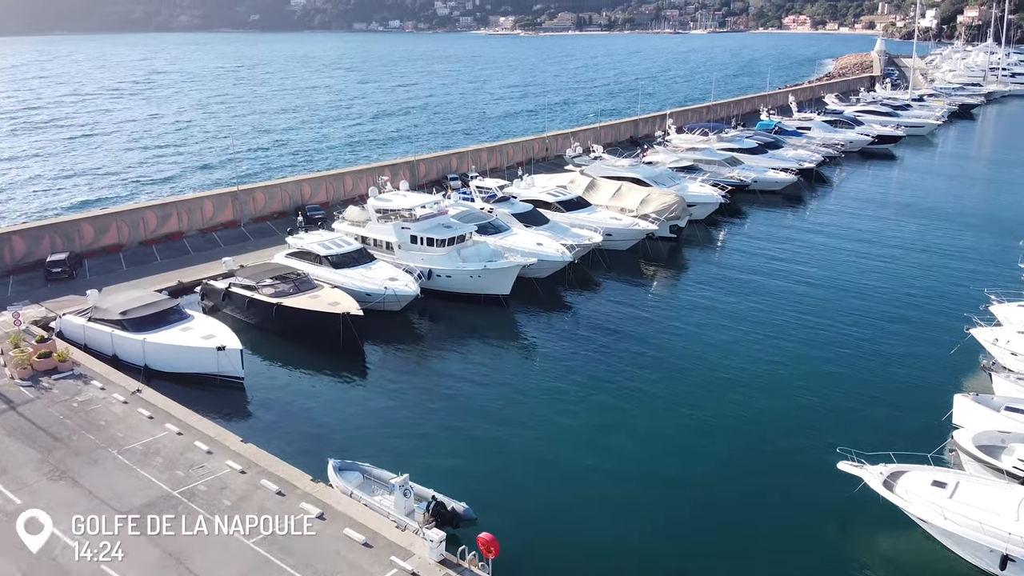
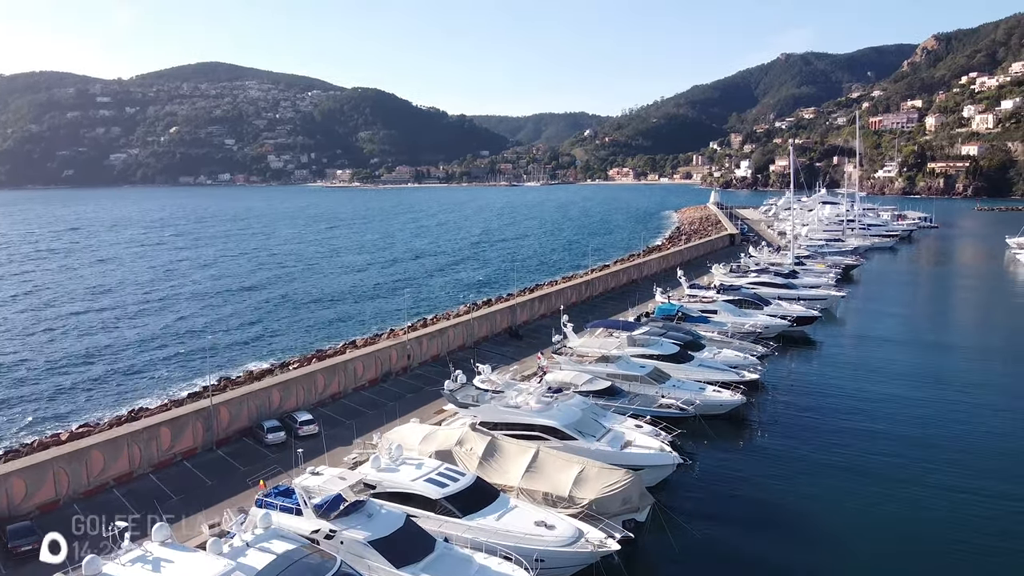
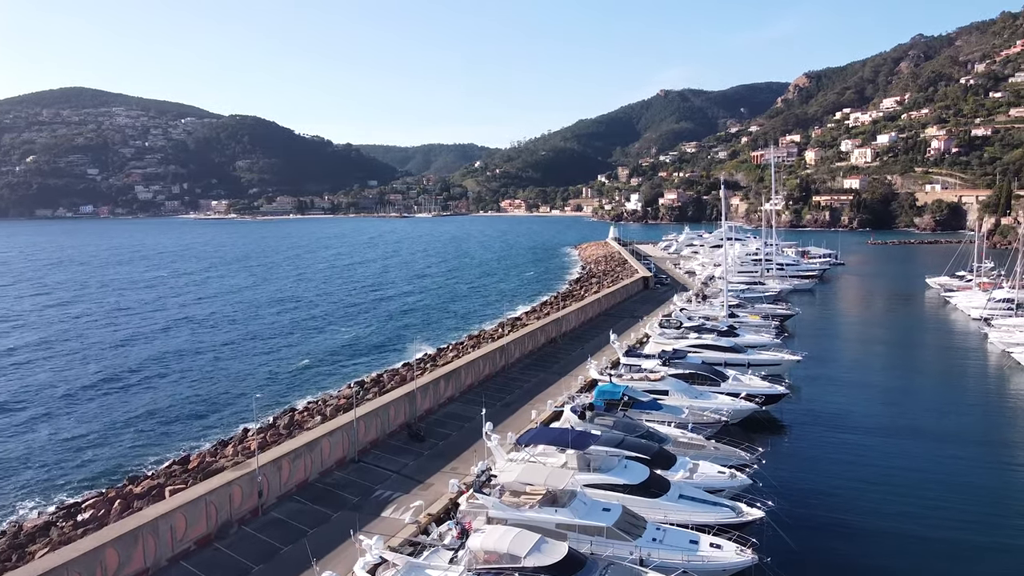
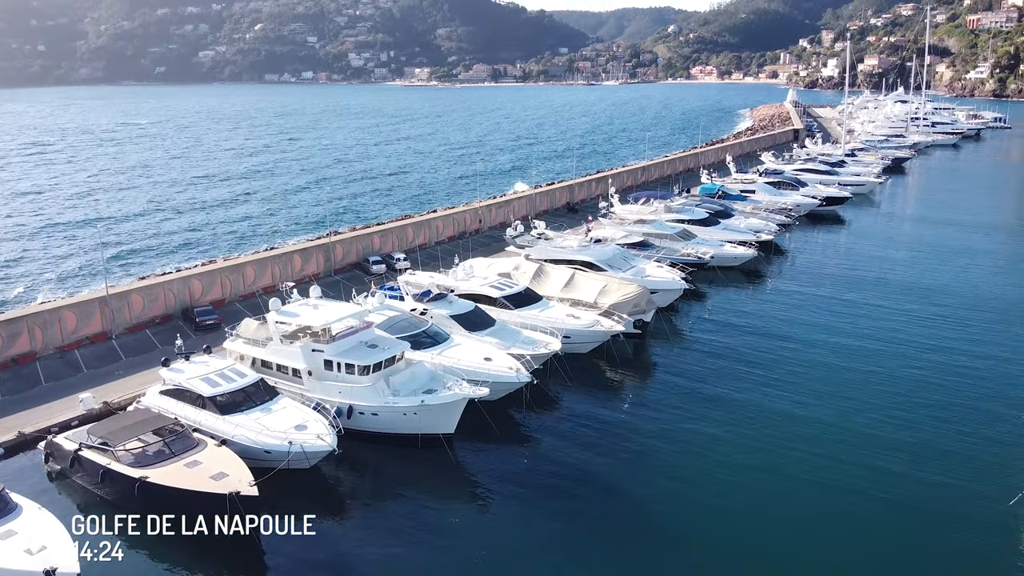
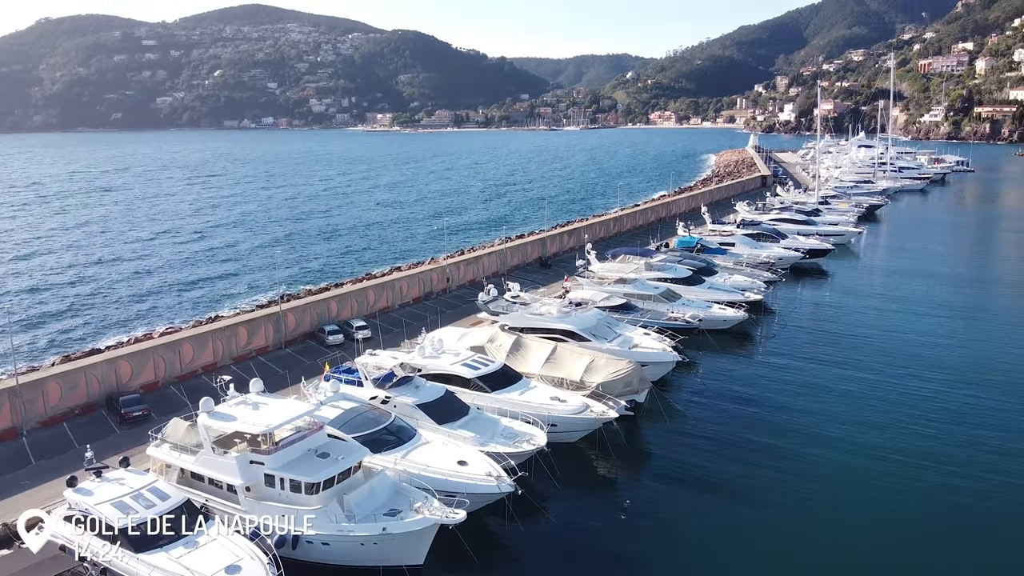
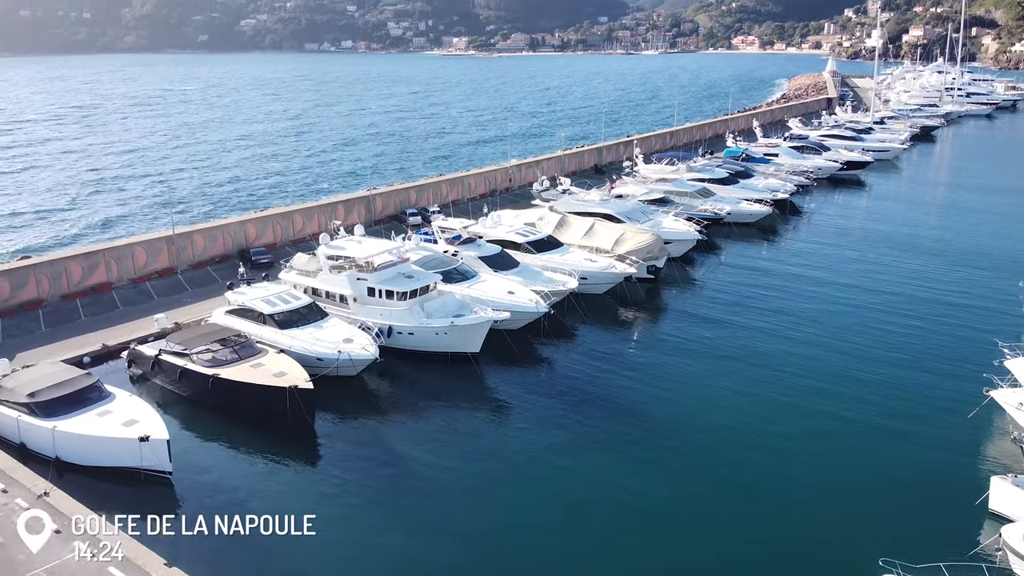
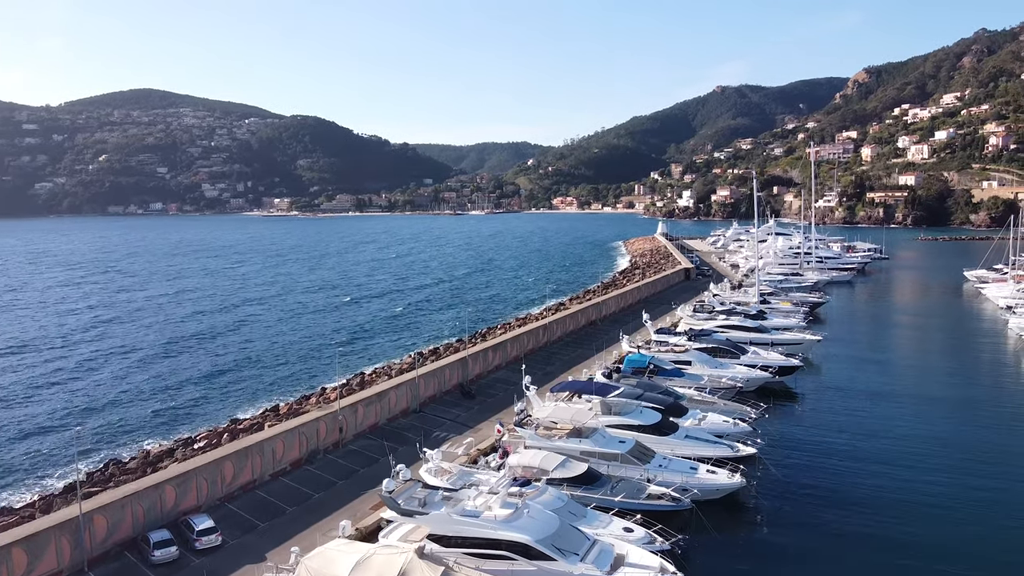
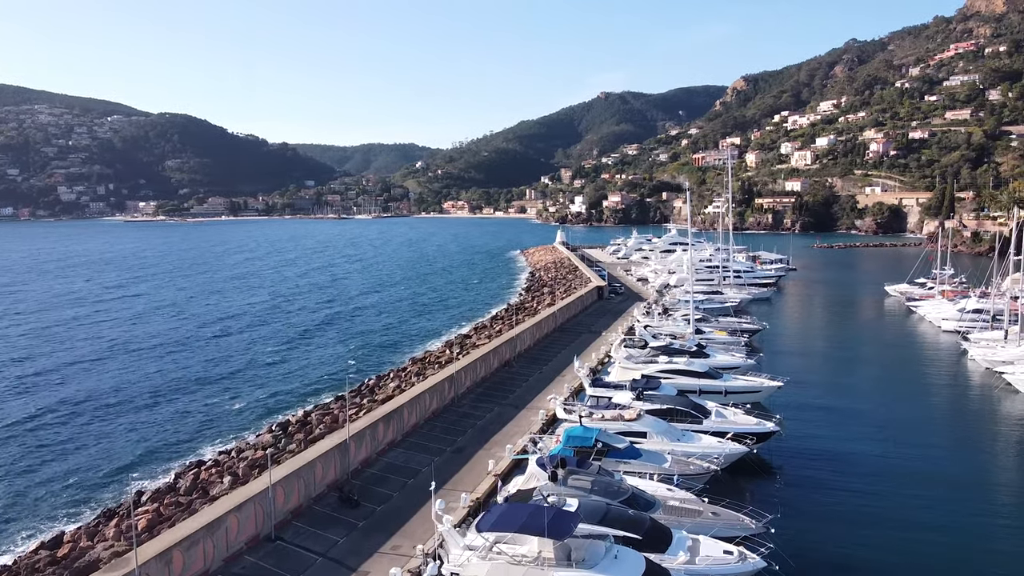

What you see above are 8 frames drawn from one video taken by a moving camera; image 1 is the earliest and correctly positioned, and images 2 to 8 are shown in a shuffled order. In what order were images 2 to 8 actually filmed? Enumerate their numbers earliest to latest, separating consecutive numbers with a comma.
6, 4, 5, 2, 7, 3, 8
